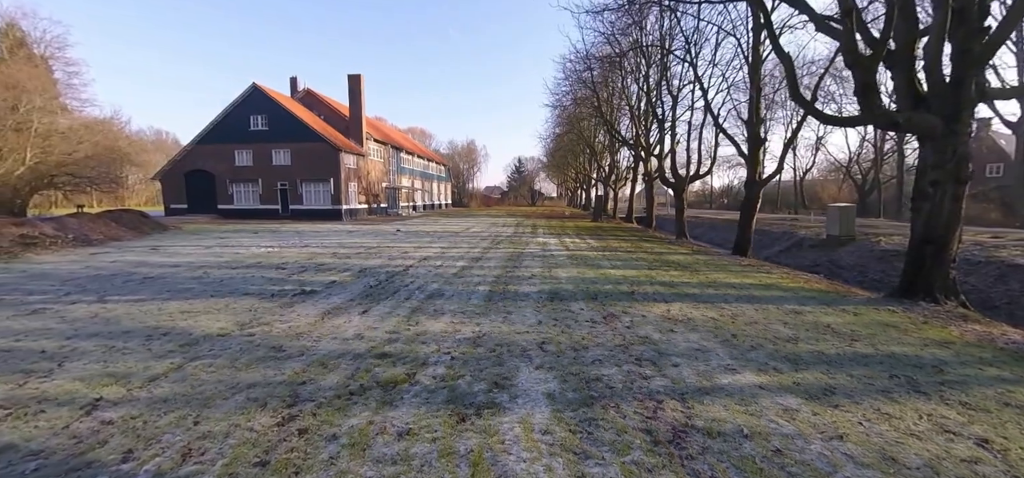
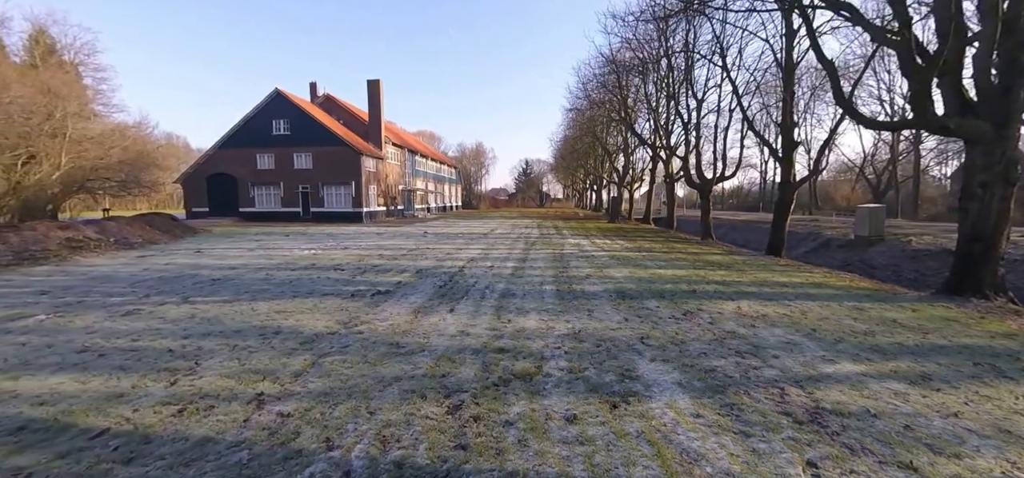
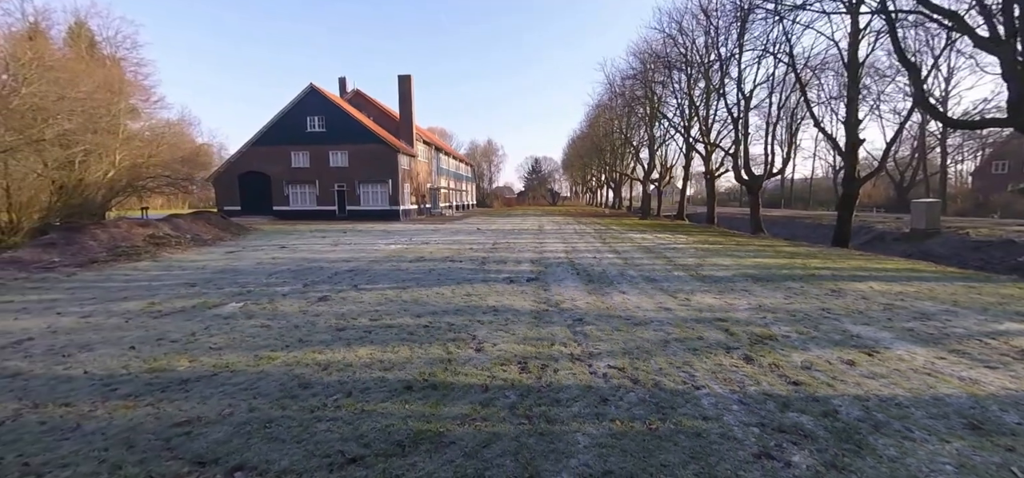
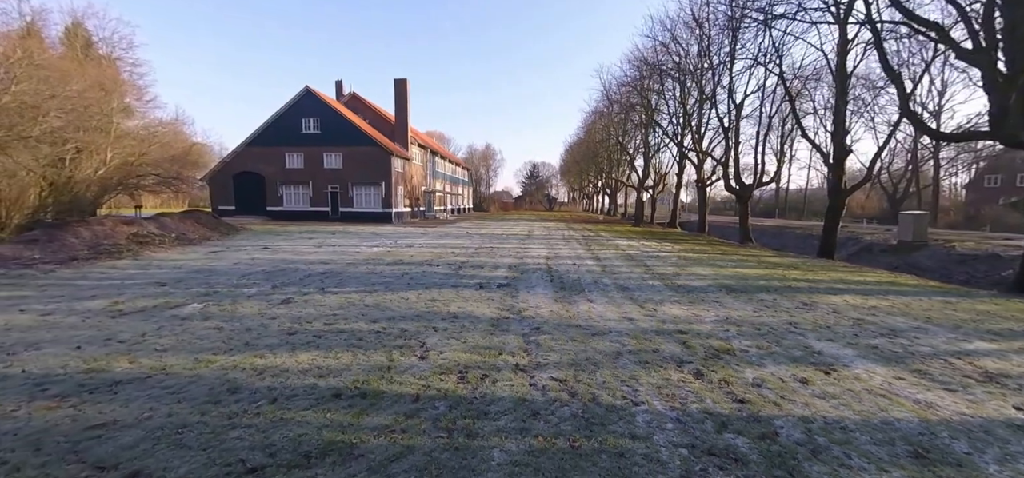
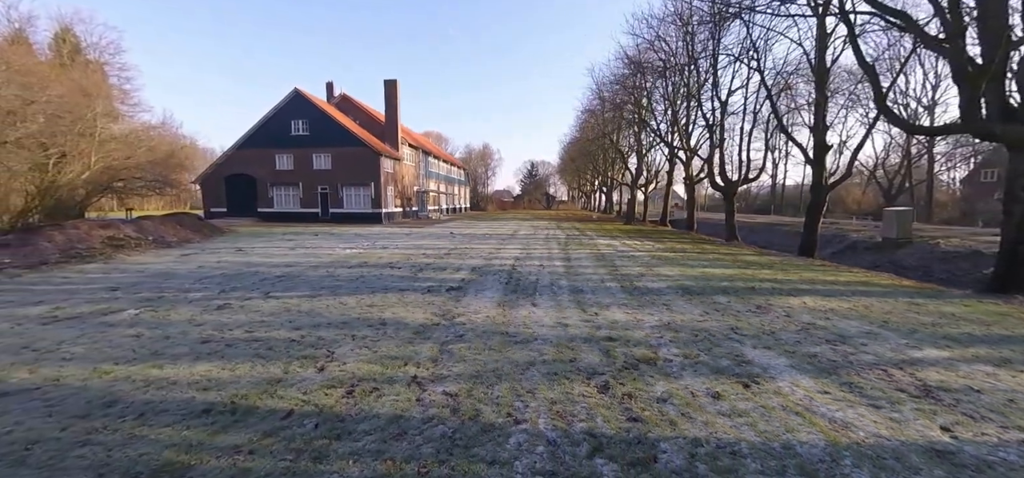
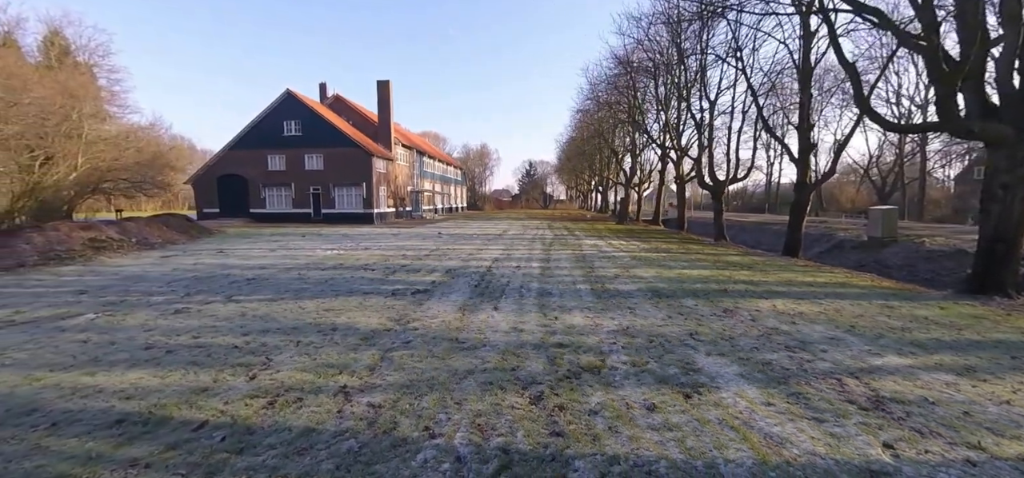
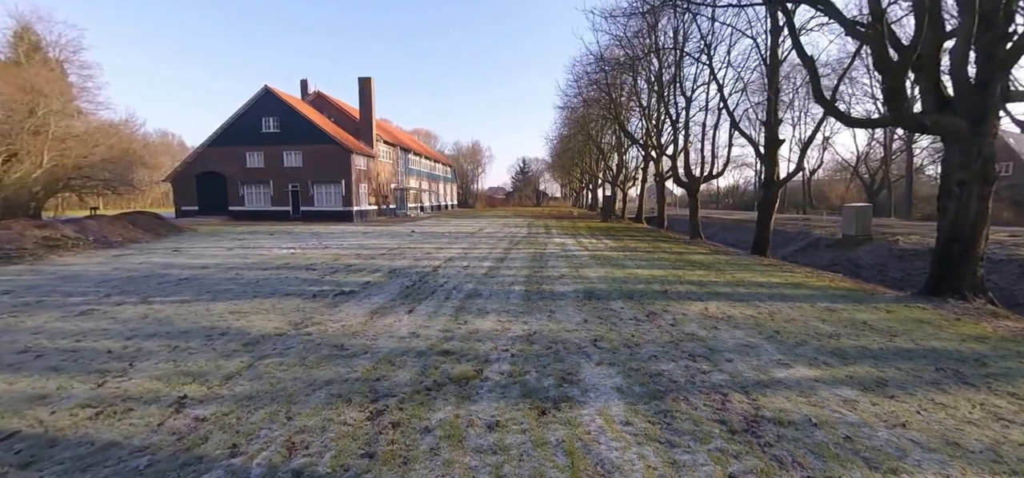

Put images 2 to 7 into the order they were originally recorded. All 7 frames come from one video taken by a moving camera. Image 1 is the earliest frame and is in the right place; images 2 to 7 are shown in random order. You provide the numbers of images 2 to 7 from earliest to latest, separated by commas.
7, 2, 6, 5, 4, 3
